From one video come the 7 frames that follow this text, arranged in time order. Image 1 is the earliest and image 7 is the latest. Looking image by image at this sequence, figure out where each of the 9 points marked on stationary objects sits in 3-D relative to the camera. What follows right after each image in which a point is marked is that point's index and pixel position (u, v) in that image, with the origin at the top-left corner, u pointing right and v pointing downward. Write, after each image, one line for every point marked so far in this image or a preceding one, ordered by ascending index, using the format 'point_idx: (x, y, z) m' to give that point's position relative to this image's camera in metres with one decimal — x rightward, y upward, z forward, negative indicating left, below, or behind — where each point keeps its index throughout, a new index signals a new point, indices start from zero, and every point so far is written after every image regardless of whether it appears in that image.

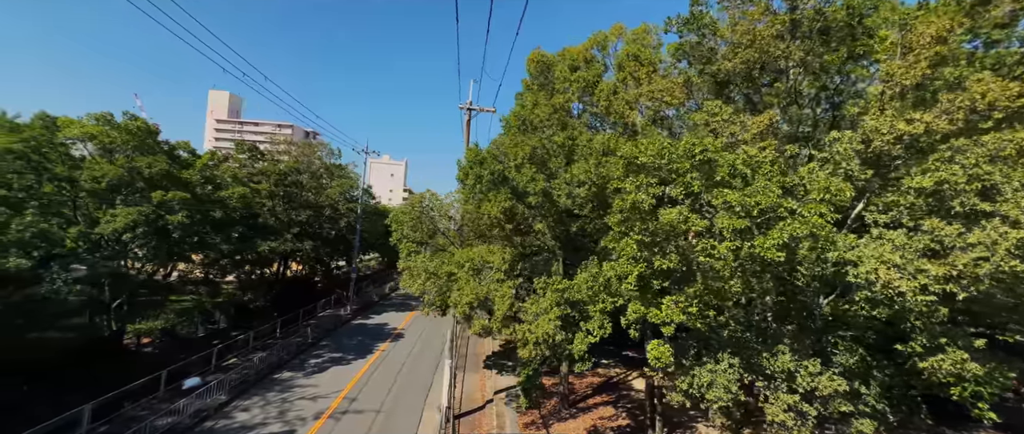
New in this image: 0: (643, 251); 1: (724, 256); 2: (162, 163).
0: (+1.6, -0.4, +4.7) m
1: (+2.2, -0.4, +3.9) m
2: (-15.0, +2.4, +16.6) m
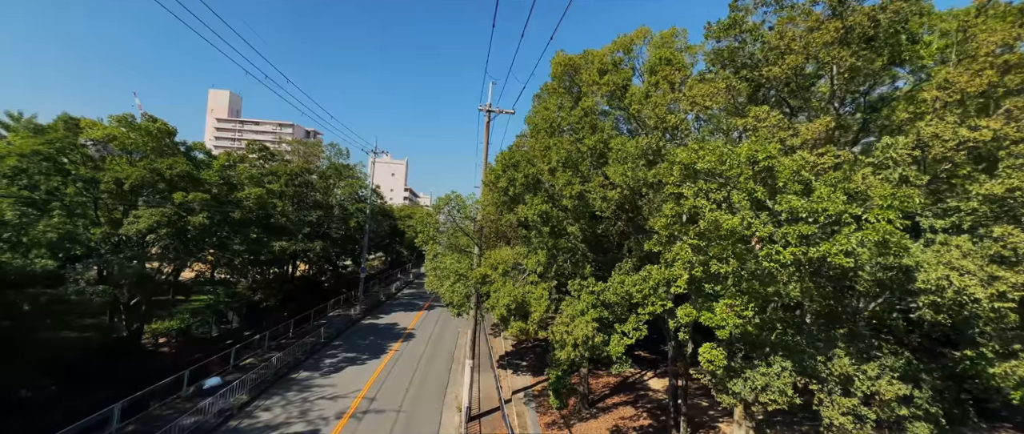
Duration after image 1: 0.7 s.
0: (+2.3, -0.5, +4.8) m
1: (+2.9, -0.5, +4.0) m
2: (-14.2, +2.3, +16.7) m
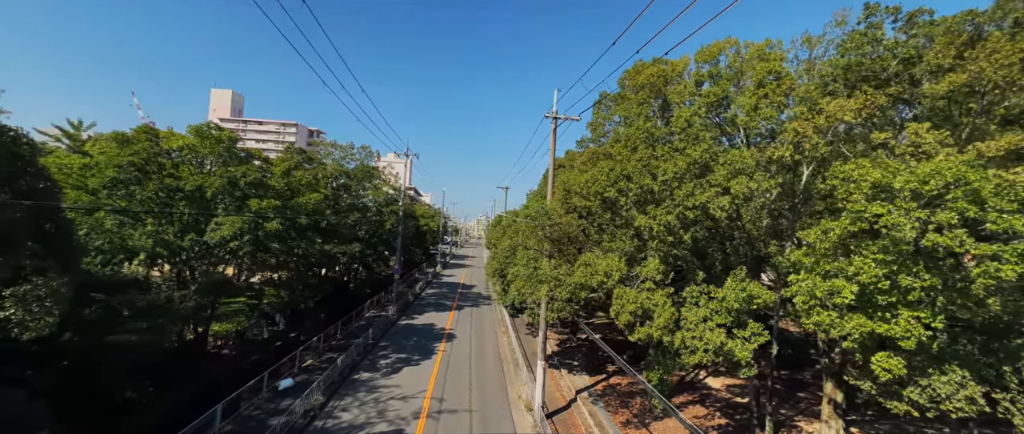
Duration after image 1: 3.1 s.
0: (+4.9, -0.7, +5.0) m
1: (+5.4, -0.7, +4.2) m
2: (-11.5, +2.1, +17.2) m
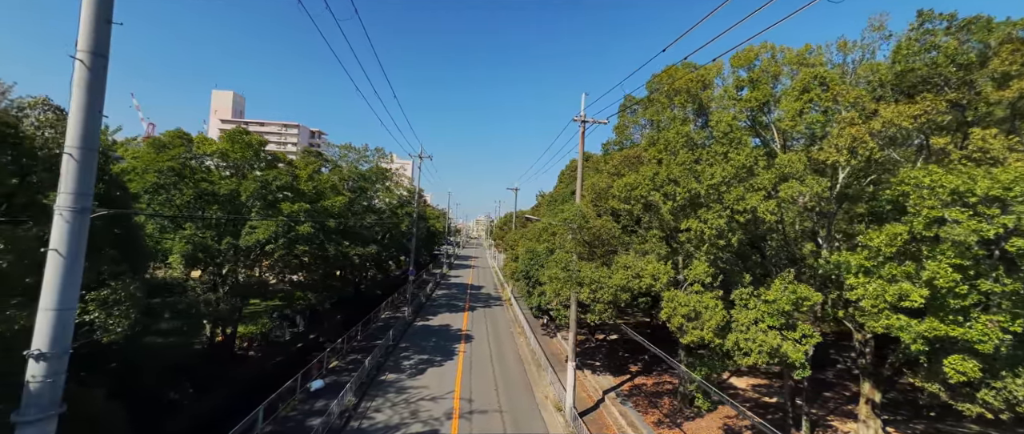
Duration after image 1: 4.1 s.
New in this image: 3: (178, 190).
0: (+6.0, -0.8, +5.2) m
1: (+6.5, -0.7, +4.3) m
2: (-10.3, +1.9, +17.5) m
3: (-12.4, +1.0, +14.2) m
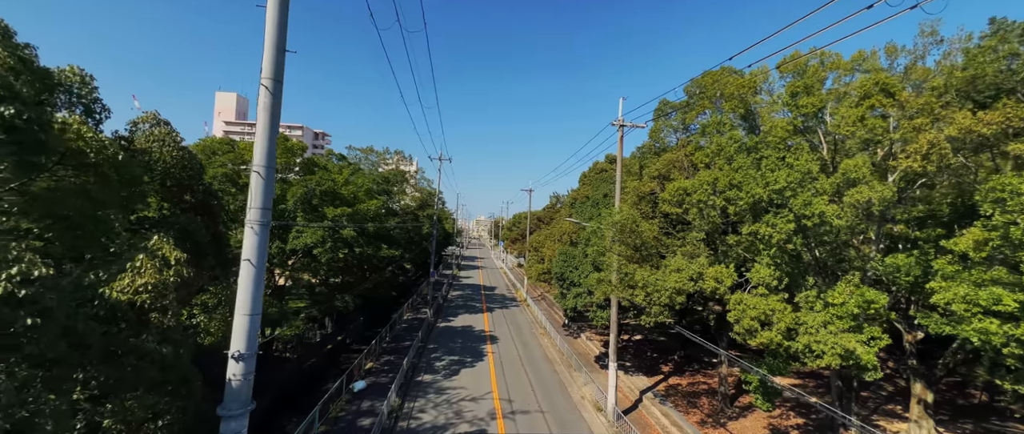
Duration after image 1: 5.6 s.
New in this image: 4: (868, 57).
0: (+7.6, -0.8, +5.4) m
1: (+8.1, -0.8, +4.5) m
2: (-8.6, +1.7, +17.8) m
3: (-10.8, +0.8, +14.6) m
4: (+9.6, +4.4, +10.3) m
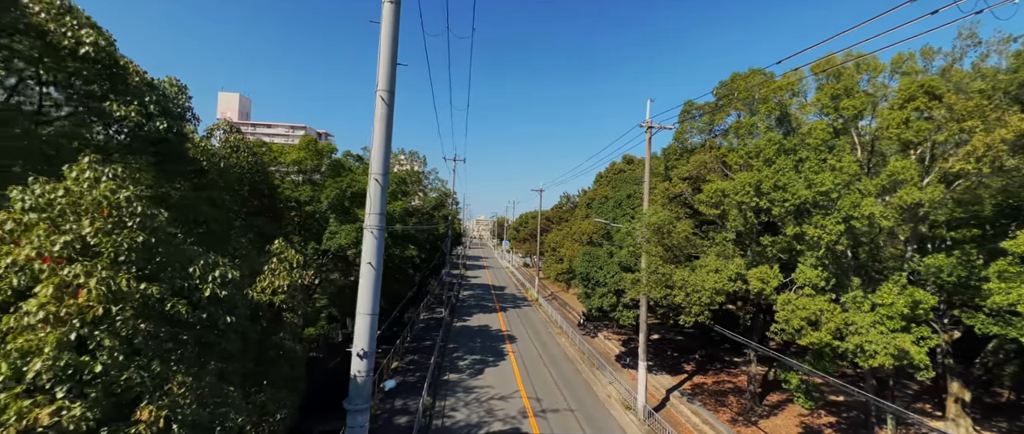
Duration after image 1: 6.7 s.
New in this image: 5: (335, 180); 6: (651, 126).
0: (+8.8, -0.9, +5.5) m
1: (+9.2, -0.9, +4.7) m
2: (-7.4, +1.7, +18.1) m
3: (-9.5, +0.7, +14.9) m
4: (+10.8, +4.4, +10.5) m
5: (-8.2, +1.7, +17.7) m
6: (+5.9, +4.0, +16.7) m
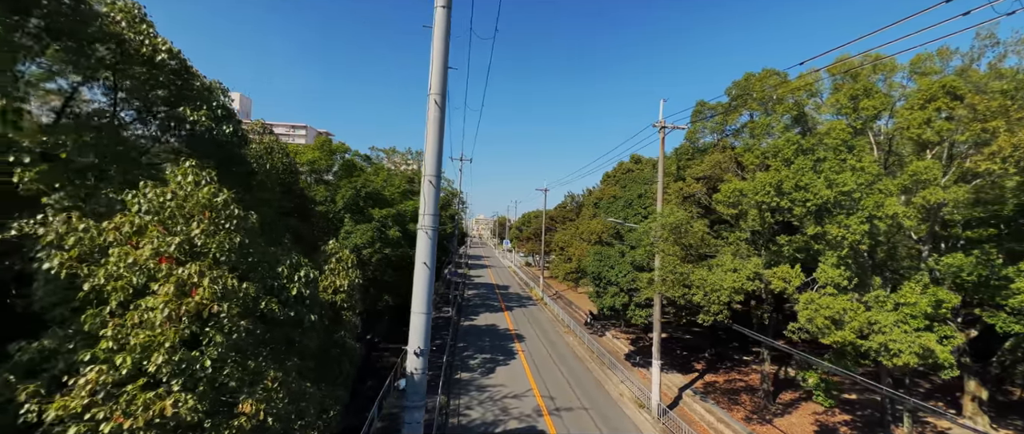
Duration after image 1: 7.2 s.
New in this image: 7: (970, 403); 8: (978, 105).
0: (+9.3, -0.9, +5.6) m
1: (+9.8, -0.9, +4.7) m
2: (-6.8, +1.7, +18.2) m
3: (-8.9, +0.7, +15.0) m
4: (+11.4, +4.4, +10.5) m
5: (-7.6, +1.7, +17.8) m
6: (+6.5, +4.0, +16.8) m
7: (+13.9, -5.6, +11.6) m
8: (+10.4, +2.5, +8.6) m
